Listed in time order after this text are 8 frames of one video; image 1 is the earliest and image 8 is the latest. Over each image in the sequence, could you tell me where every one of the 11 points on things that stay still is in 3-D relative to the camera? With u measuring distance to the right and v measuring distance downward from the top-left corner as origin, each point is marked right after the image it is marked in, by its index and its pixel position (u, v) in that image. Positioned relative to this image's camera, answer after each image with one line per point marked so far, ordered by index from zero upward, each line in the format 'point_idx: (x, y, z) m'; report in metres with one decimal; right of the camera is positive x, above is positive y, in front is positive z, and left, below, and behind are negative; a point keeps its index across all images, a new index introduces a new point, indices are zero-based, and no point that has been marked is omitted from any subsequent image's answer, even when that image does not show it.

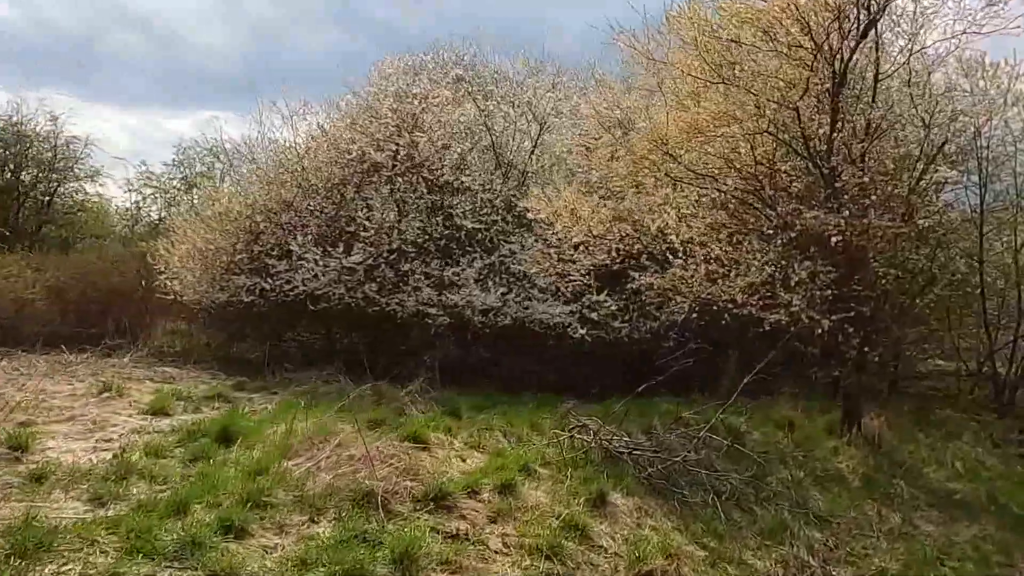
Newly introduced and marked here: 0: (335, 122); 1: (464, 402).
0: (-3.4, +3.2, +14.7) m
1: (-0.6, -1.5, +10.0) m
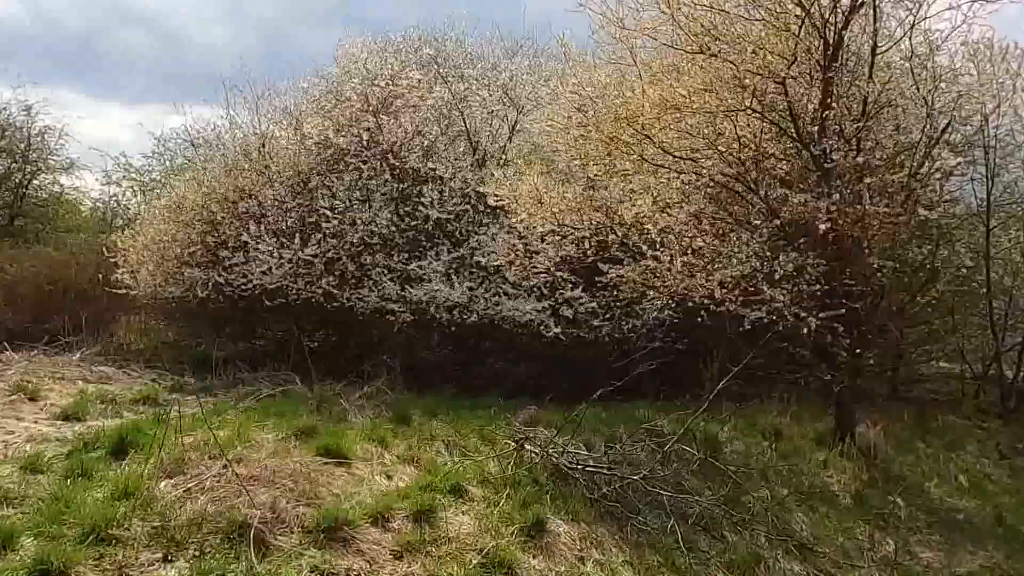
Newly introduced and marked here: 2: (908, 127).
0: (-3.8, +3.3, +13.8) m
1: (-1.1, -1.4, +9.1) m
2: (+4.9, +2.0, +9.4) m
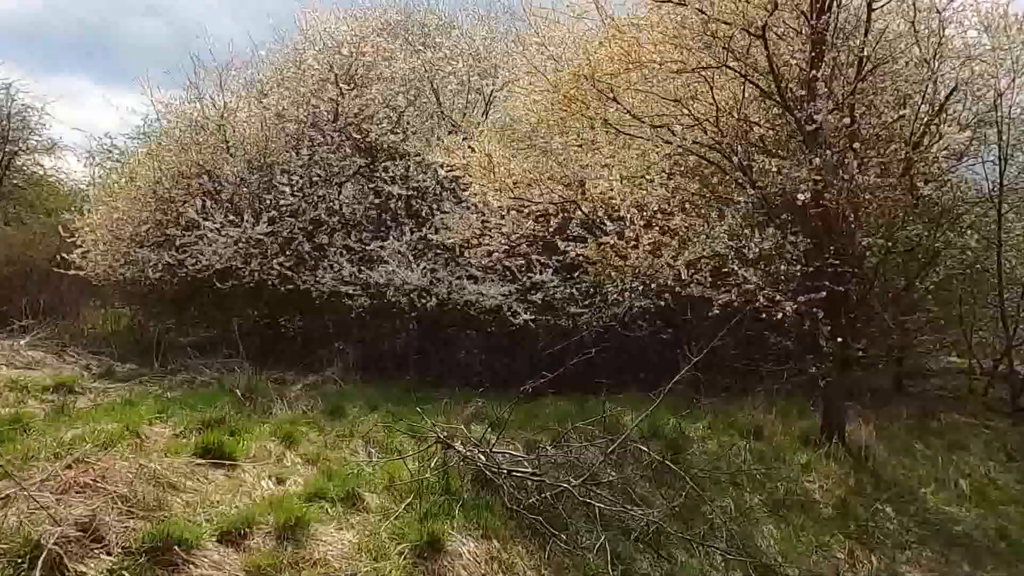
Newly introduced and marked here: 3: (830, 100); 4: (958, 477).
0: (-4.2, +3.6, +13.0) m
1: (-1.6, -1.2, +8.3) m
2: (+4.4, +2.2, +8.4) m
3: (+3.1, +1.8, +7.4) m
4: (+4.7, -2.0, +8.1) m
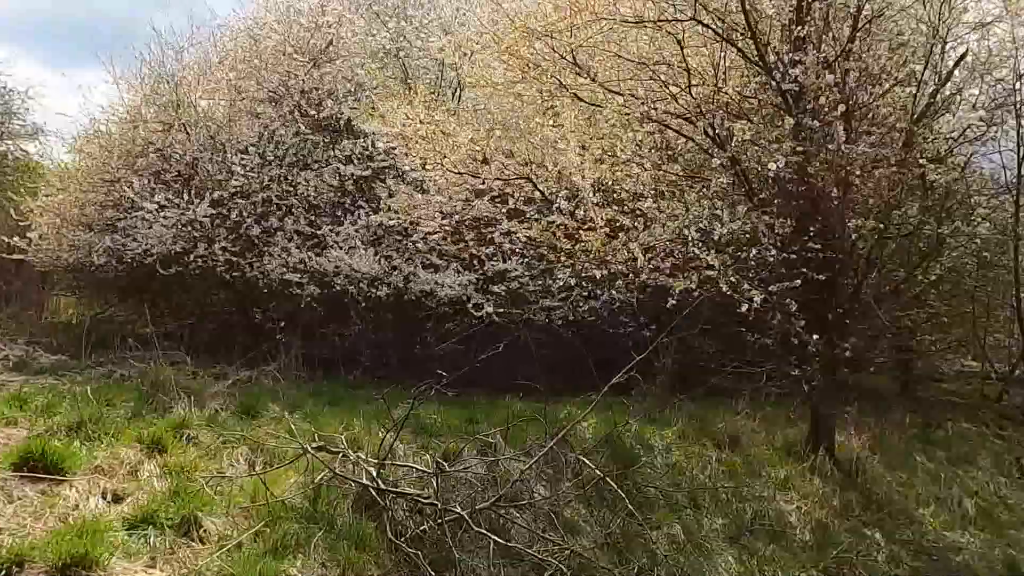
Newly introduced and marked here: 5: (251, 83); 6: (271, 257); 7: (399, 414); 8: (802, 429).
0: (-4.6, +3.8, +12.2) m
1: (-2.2, -1.1, +7.4) m
2: (+3.9, +2.2, +7.4) m
3: (+2.6, +1.9, +6.4) m
4: (+4.2, -1.9, +7.1) m
5: (-3.9, +3.0, +11.3) m
6: (-3.1, +0.4, +9.9) m
7: (-1.0, -1.1, +6.4) m
8: (+2.9, -1.4, +7.7) m
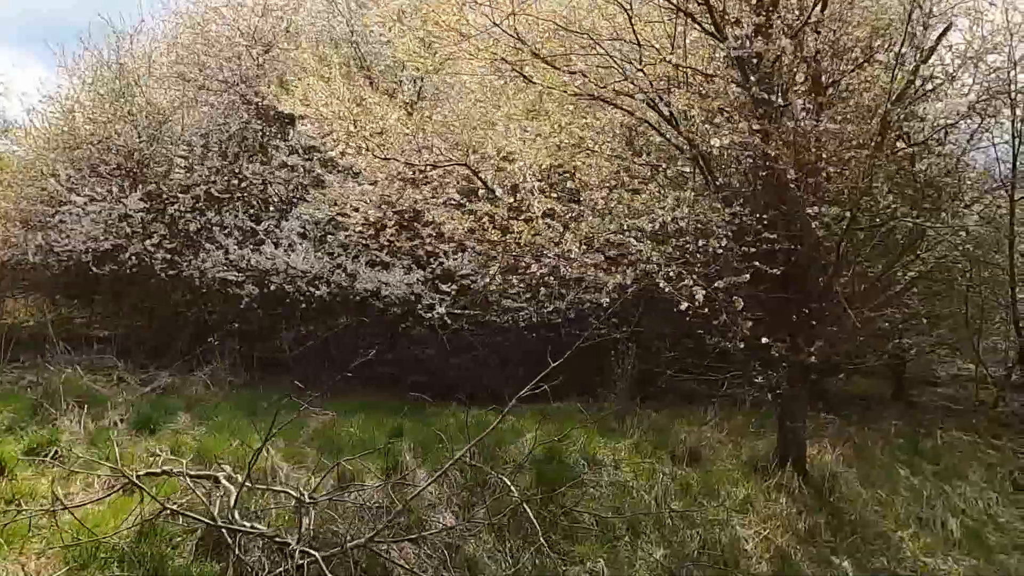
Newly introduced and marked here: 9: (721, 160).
0: (-5.2, +3.8, +11.5) m
1: (-2.7, -1.1, +6.8) m
2: (+3.3, +2.2, +6.7) m
3: (+2.0, +1.9, +5.8) m
4: (+3.6, -1.9, +6.4) m
5: (-4.4, +3.0, +10.6) m
6: (-3.7, +0.4, +9.2) m
7: (-1.5, -1.0, +5.8) m
8: (+2.4, -1.4, +7.0) m
9: (+1.7, +1.1, +6.3) m
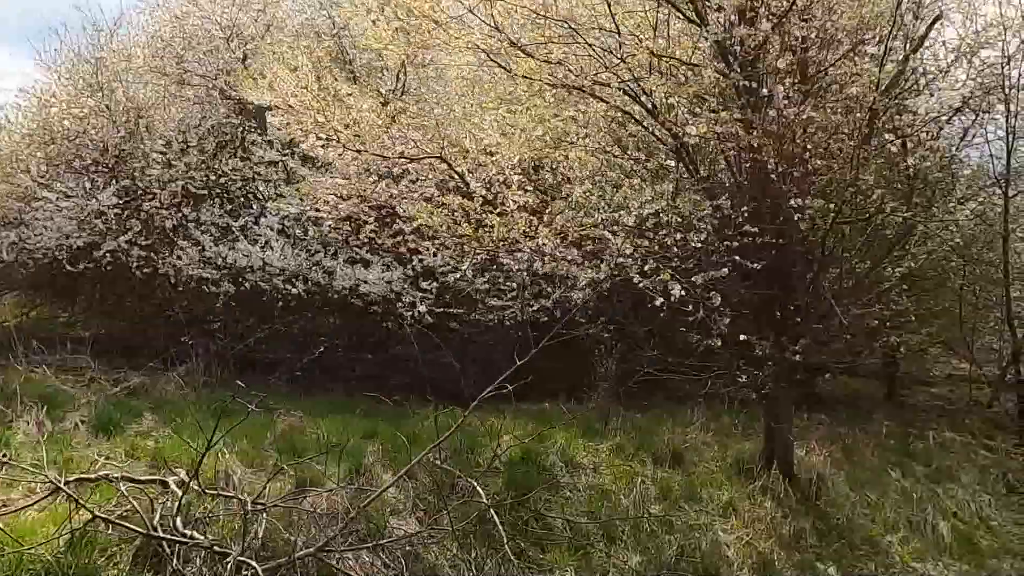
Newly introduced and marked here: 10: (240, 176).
0: (-5.4, +3.8, +11.3) m
1: (-2.9, -1.0, +6.6) m
2: (+3.1, +2.3, +6.5) m
3: (+1.8, +2.0, +5.6) m
4: (+3.4, -1.9, +6.2) m
5: (-4.6, +3.1, +10.4) m
6: (-3.9, +0.4, +9.0) m
7: (-1.7, -1.0, +5.5) m
8: (+2.2, -1.4, +6.8) m
9: (+1.5, +1.1, +6.1) m
10: (-3.3, +1.4, +9.4) m
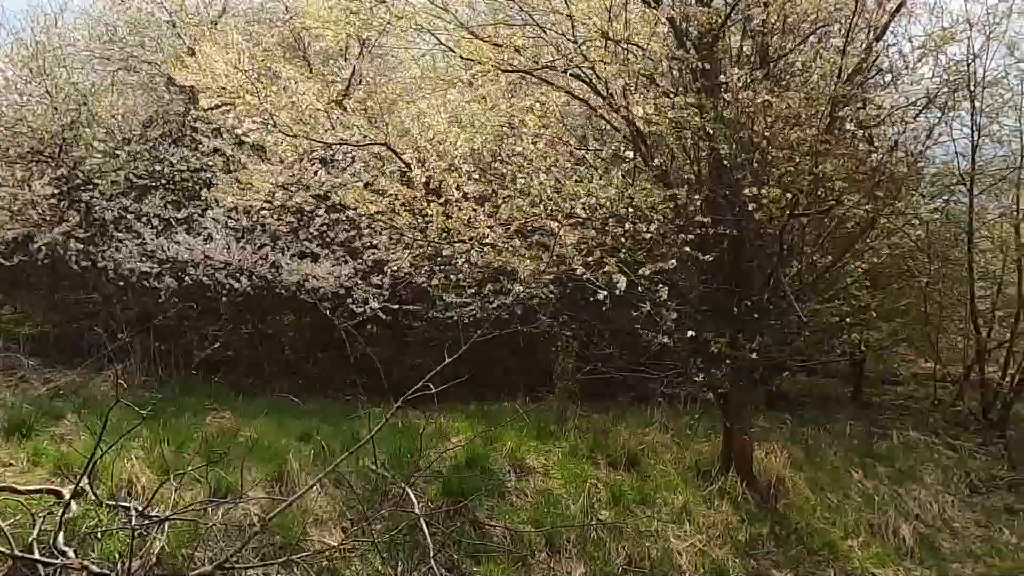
0: (-5.9, +3.9, +10.8) m
1: (-3.3, -1.0, +6.2) m
2: (+2.7, +2.3, +6.3) m
3: (+1.5, +2.0, +5.3) m
4: (+3.0, -1.8, +6.0) m
5: (-5.1, +3.1, +9.9) m
6: (-4.4, +0.5, +8.6) m
7: (-2.1, -1.0, +5.2) m
8: (+1.8, -1.3, +6.6) m
9: (+1.1, +1.1, +5.8) m
10: (-3.8, +1.4, +8.9) m
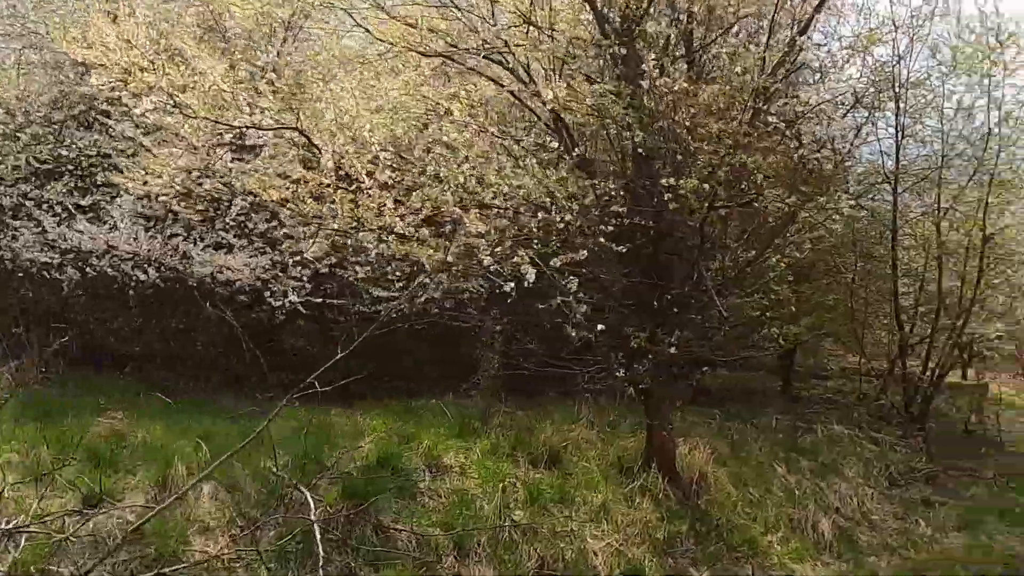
0: (-6.8, +4.0, +10.1) m
1: (-3.9, -0.9, +5.7) m
2: (+2.1, +2.4, +6.3) m
3: (+0.9, +2.0, +5.2) m
4: (+2.4, -1.8, +6.0) m
5: (-6.0, +3.2, +9.3) m
6: (-5.2, +0.6, +8.1) m
7: (-2.6, -0.9, +4.8) m
8: (+1.1, -1.3, +6.5) m
9: (+0.5, +1.2, +5.7) m
10: (-4.6, +1.5, +8.4) m
